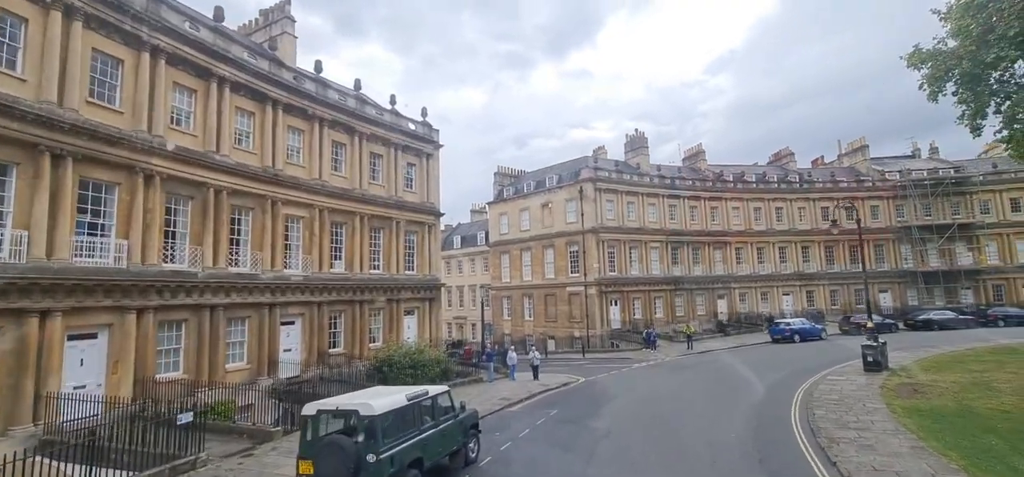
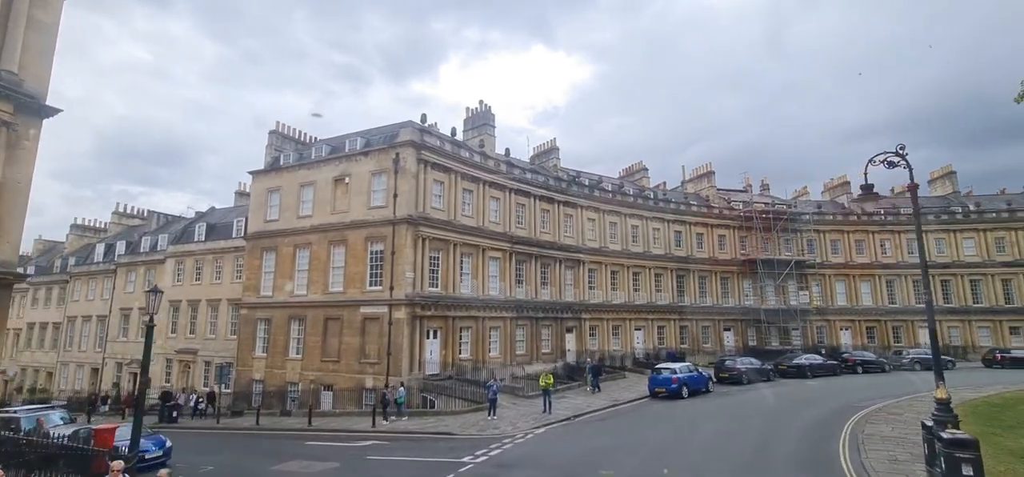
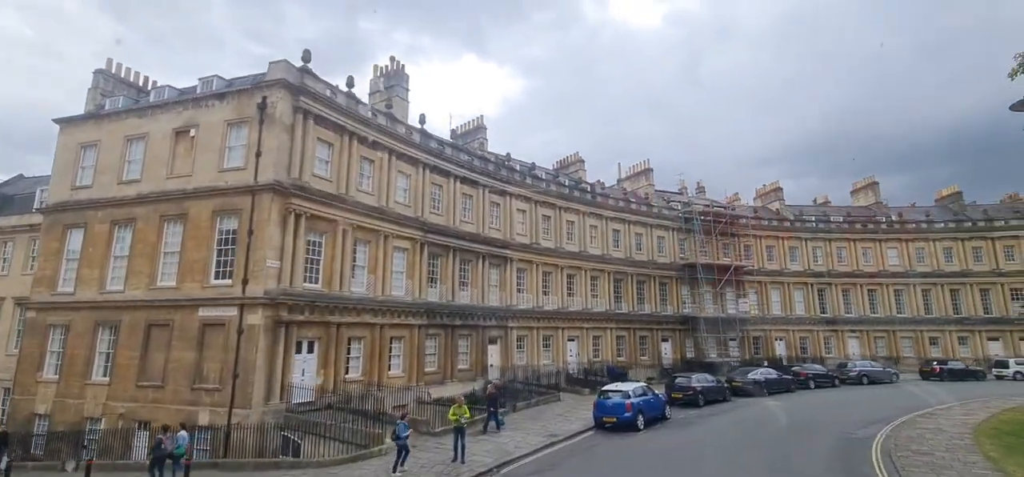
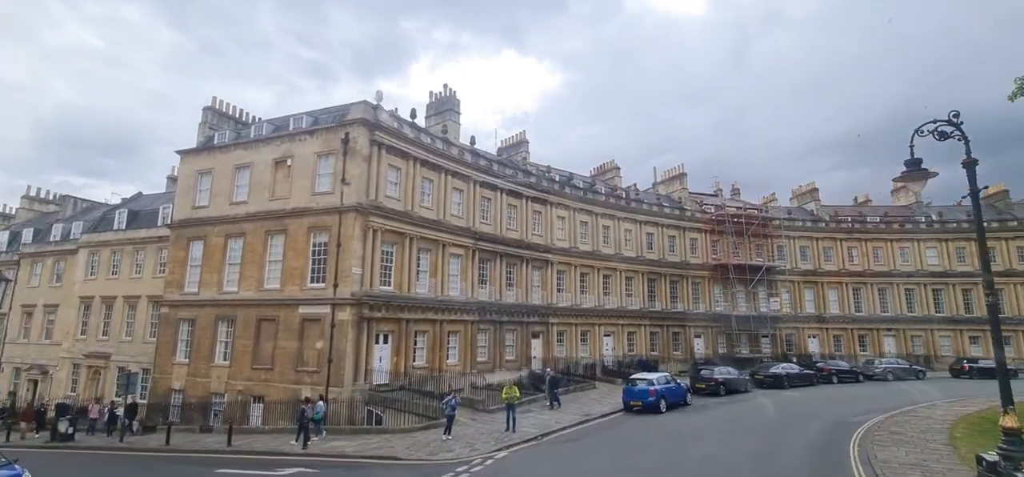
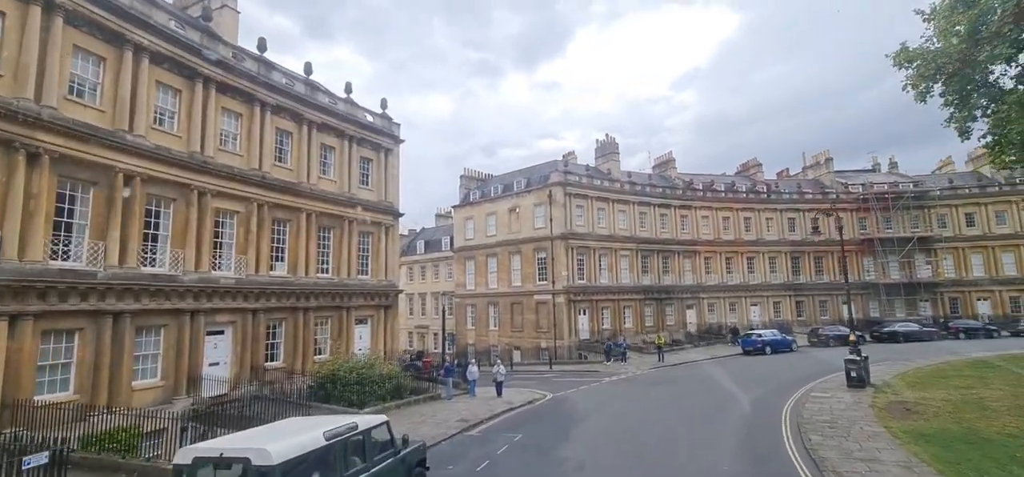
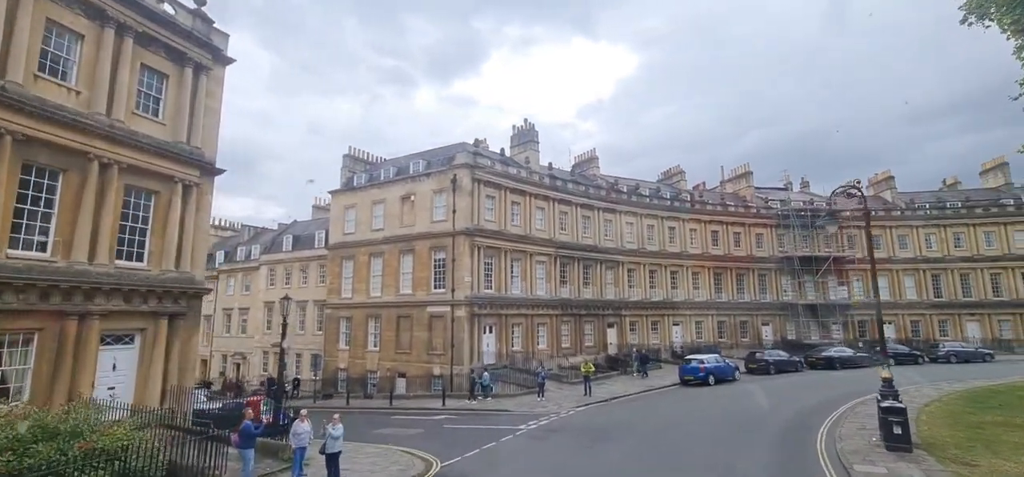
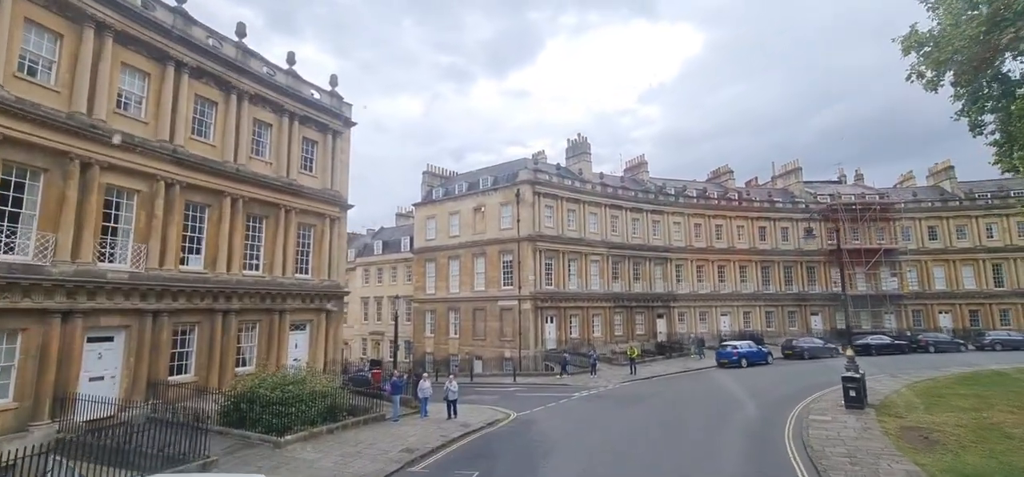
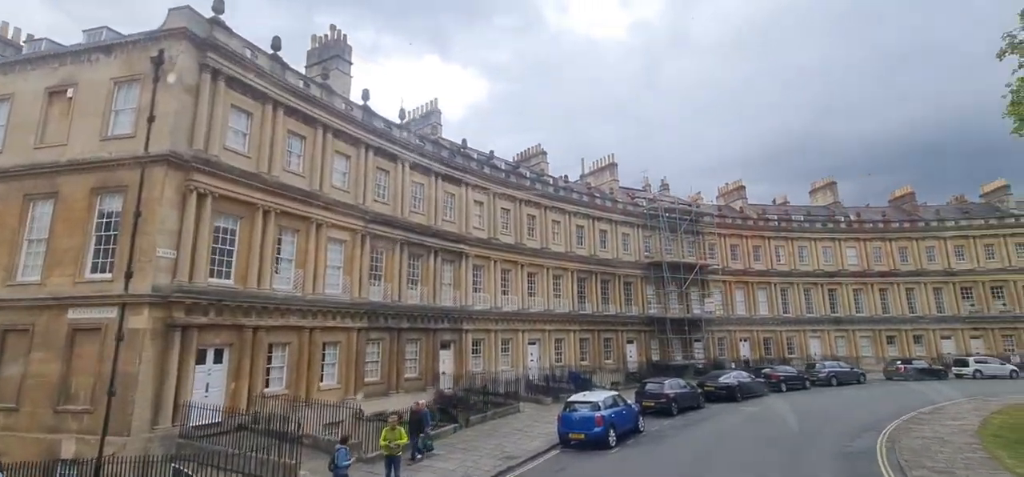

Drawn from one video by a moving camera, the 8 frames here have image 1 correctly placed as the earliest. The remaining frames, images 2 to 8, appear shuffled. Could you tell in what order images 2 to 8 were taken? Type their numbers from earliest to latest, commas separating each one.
5, 7, 6, 2, 4, 3, 8
